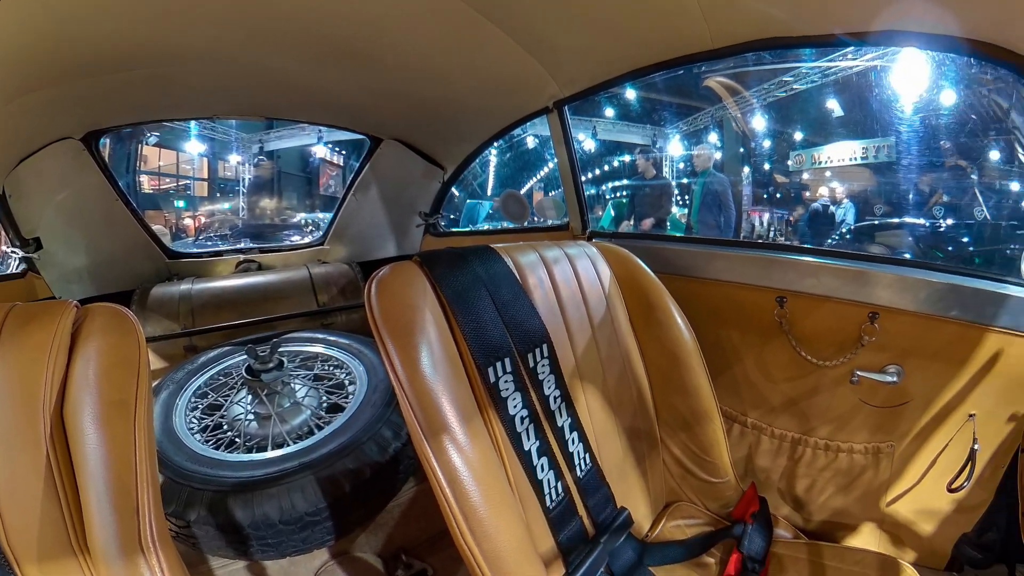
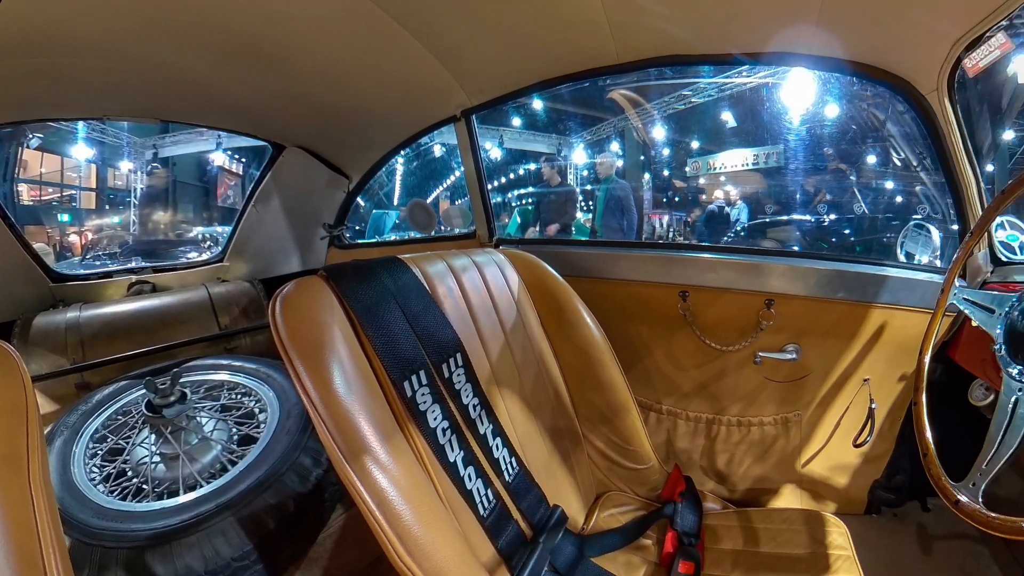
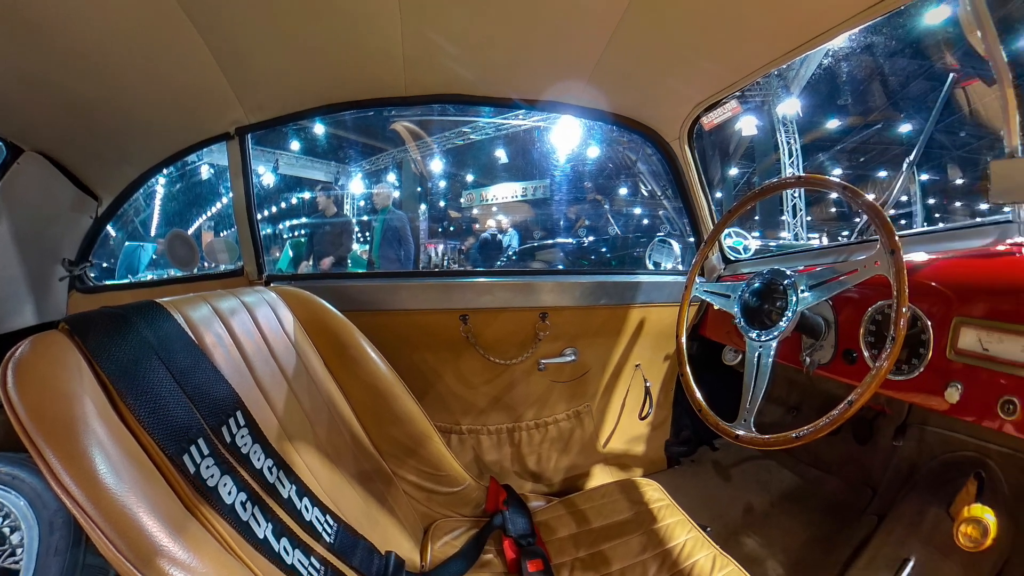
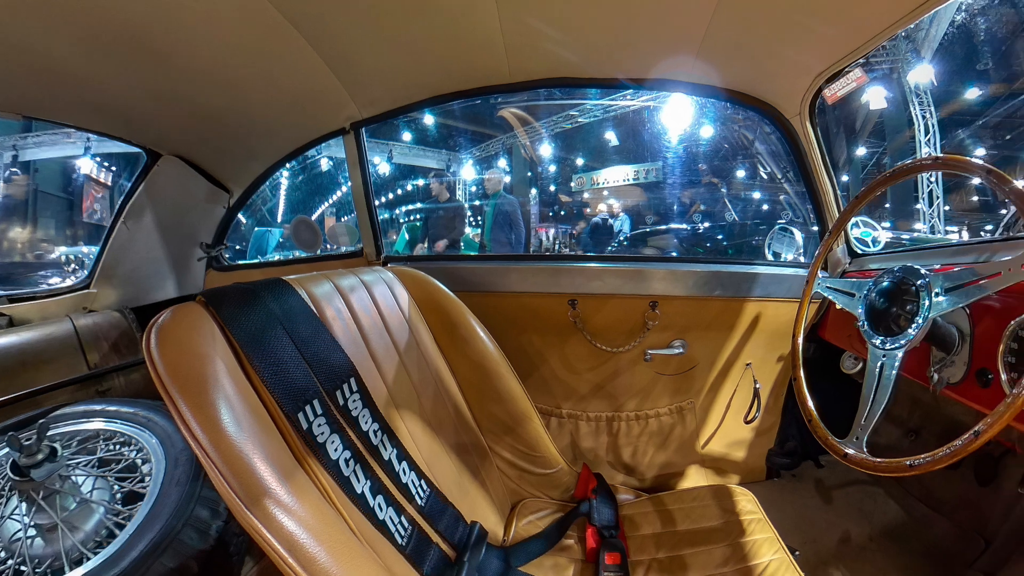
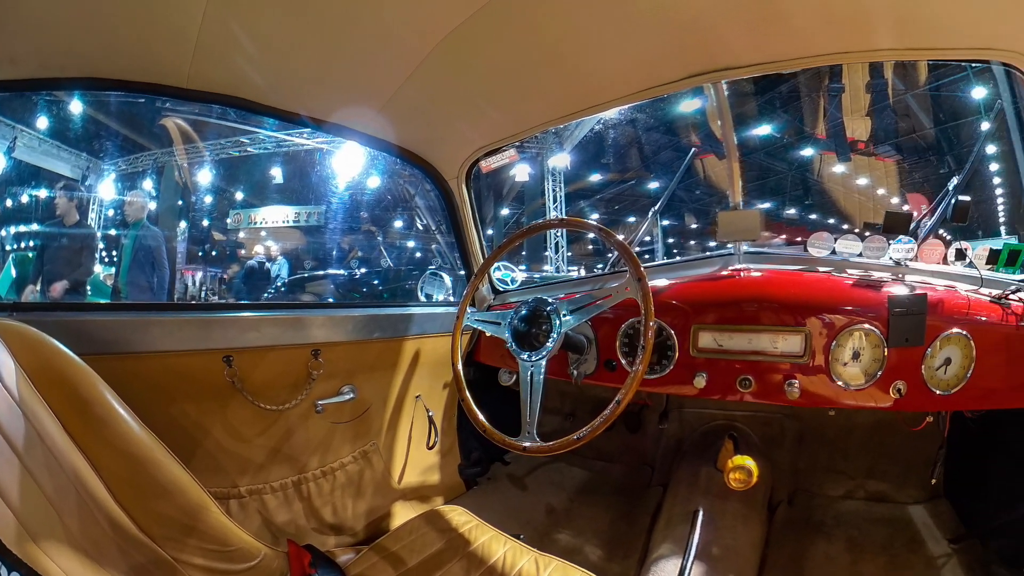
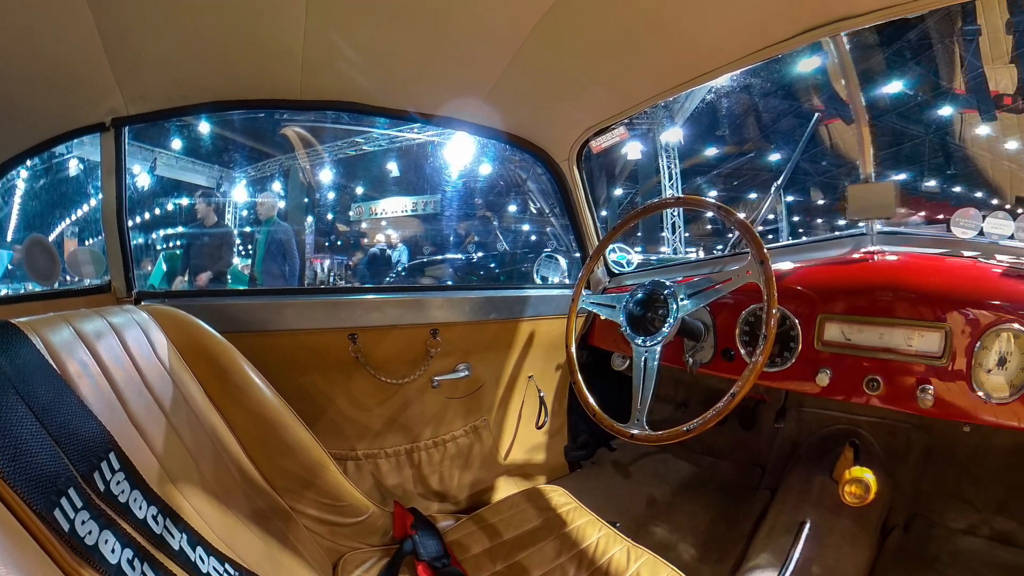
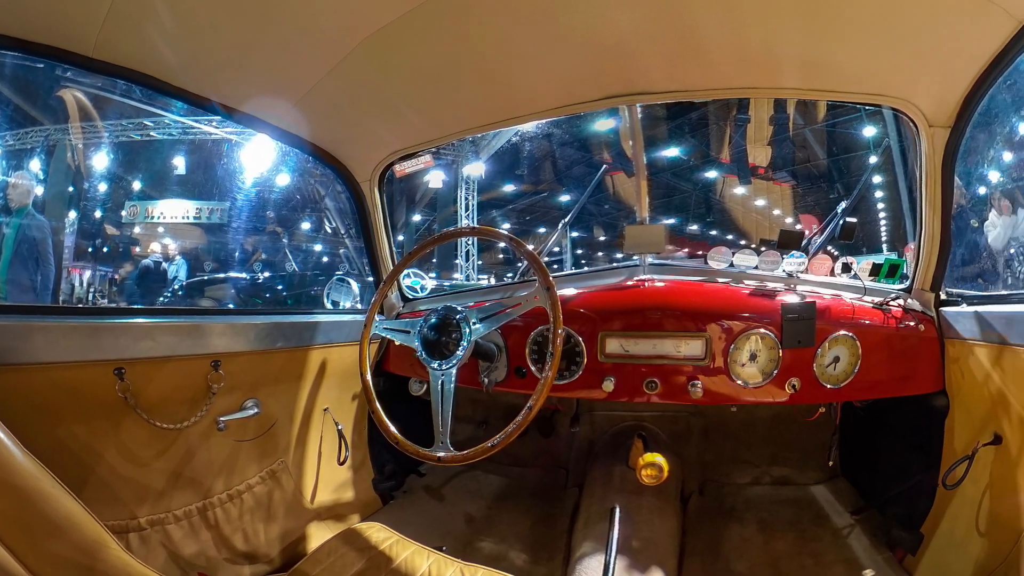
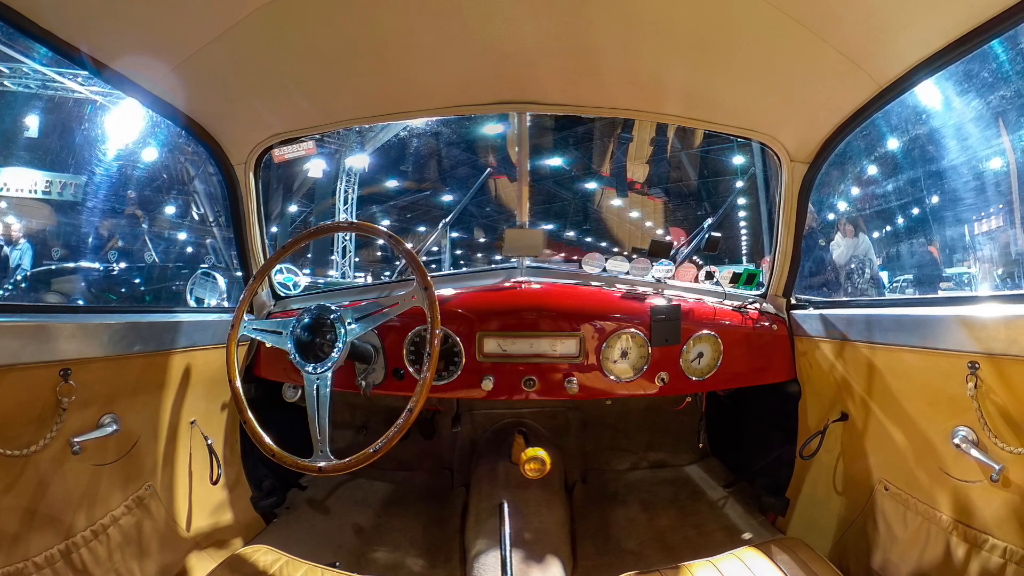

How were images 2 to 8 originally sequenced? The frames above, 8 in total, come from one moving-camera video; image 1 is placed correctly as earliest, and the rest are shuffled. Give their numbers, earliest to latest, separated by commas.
2, 4, 3, 6, 5, 7, 8
